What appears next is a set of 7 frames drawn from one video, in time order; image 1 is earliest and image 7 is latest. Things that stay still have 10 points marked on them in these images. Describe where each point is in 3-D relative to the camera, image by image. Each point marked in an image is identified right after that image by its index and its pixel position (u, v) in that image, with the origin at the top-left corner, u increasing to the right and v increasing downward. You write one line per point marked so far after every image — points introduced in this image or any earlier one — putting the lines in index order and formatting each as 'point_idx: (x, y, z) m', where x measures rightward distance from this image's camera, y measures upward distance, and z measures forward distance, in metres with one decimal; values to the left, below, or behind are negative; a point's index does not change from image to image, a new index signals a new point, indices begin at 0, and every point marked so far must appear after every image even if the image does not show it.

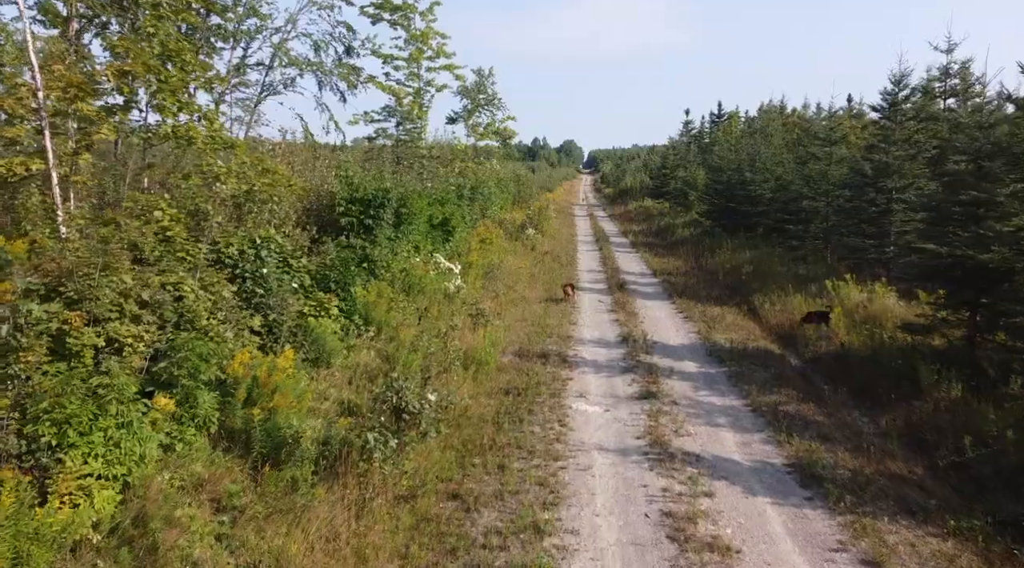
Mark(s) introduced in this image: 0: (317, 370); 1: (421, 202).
0: (-2.5, -1.1, +9.7) m
1: (-2.0, +1.8, +16.9) m
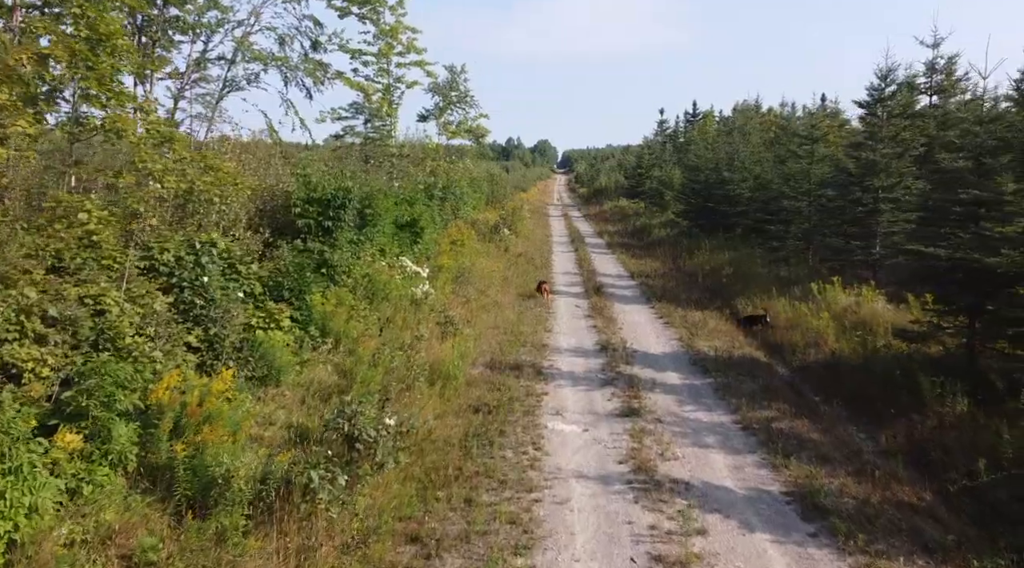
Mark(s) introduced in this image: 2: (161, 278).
0: (-2.9, -1.2, +8.8) m
1: (-2.6, +1.7, +16.0) m
2: (-3.9, +0.1, +8.4) m
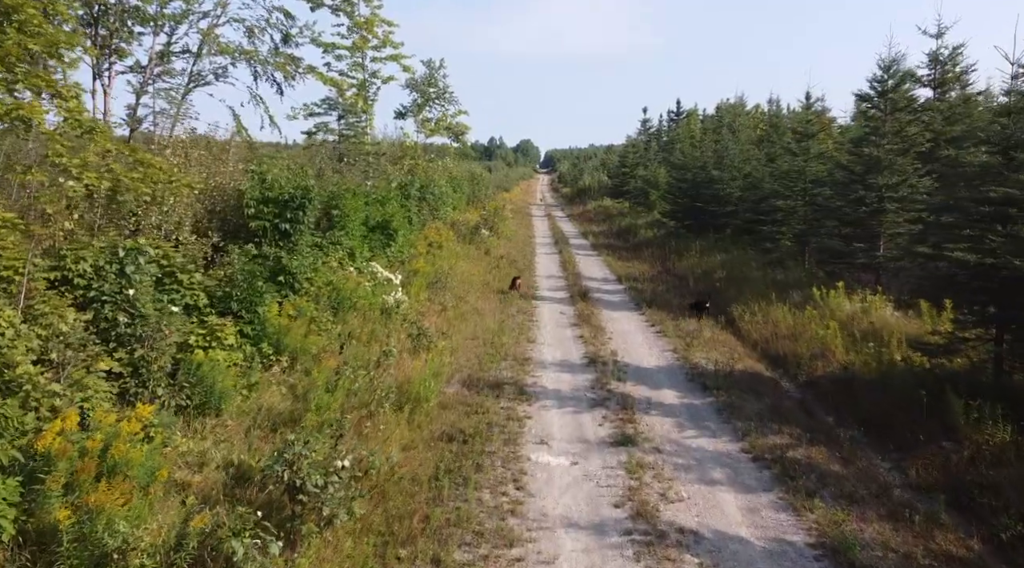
0: (-3.1, -1.4, +7.5) m
1: (-3.0, +1.6, +14.7) m
2: (-4.1, -0.1, +7.2) m
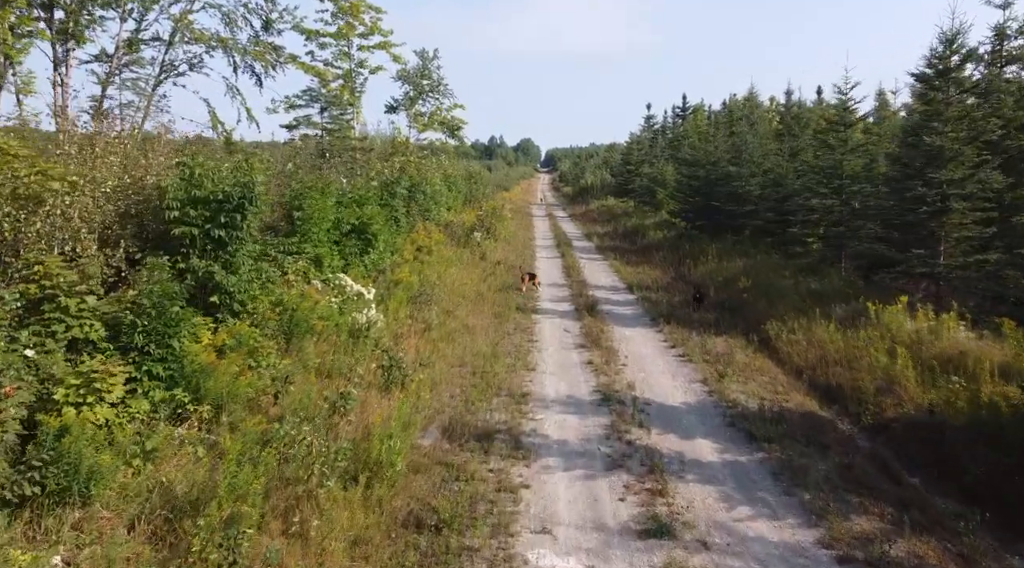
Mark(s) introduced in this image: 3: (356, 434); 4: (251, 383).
0: (-3.1, -1.6, +5.3) m
1: (-3.1, +1.3, +12.5) m
2: (-4.2, -0.3, +4.9) m
3: (-1.5, -1.5, +7.5) m
4: (-2.7, -1.0, +7.7) m
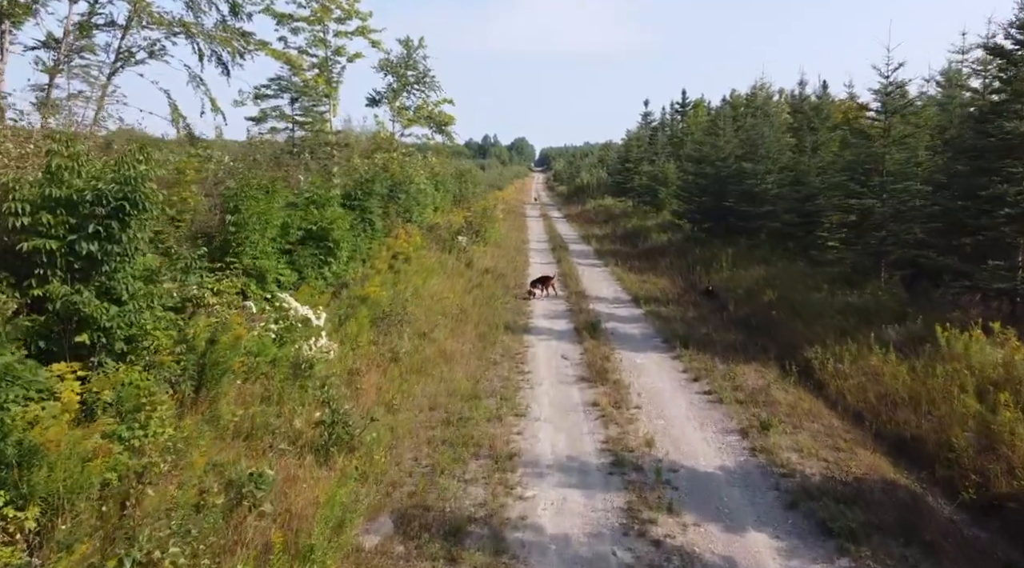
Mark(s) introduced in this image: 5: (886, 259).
0: (-3.3, -1.9, +3.0) m
1: (-3.3, +1.1, +10.2) m
2: (-4.3, -0.6, +2.6) m
3: (-1.7, -1.7, +5.1) m
4: (-2.8, -1.3, +5.4) m
5: (+7.3, +0.5, +14.7) m
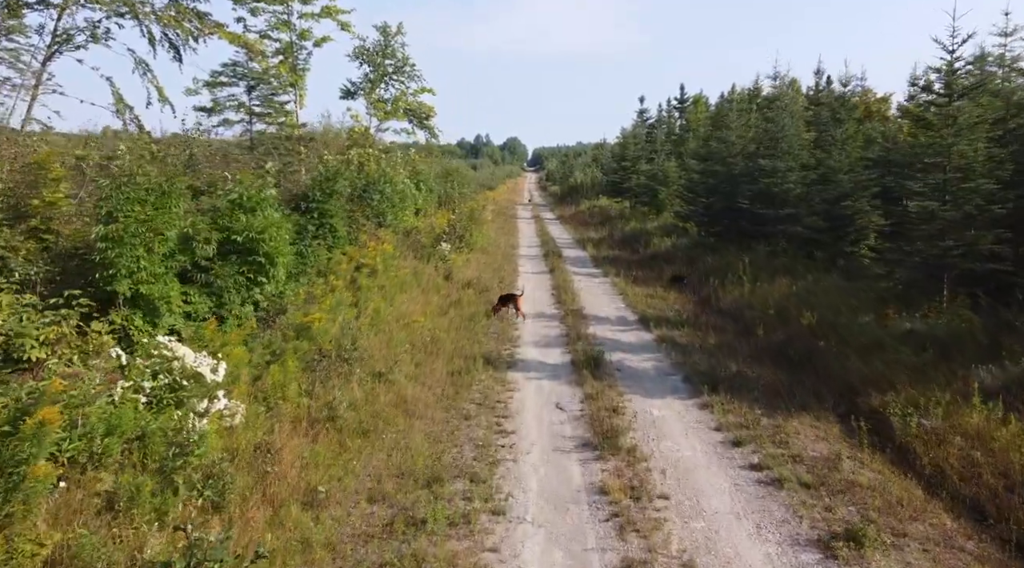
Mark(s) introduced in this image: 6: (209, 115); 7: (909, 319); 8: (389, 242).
0: (-3.4, -2.2, +0.3) m
1: (-3.5, +0.7, +7.5) m
2: (-4.5, -0.9, -0.1) m
3: (-1.8, -2.1, +2.5) m
4: (-3.0, -1.6, +2.7) m
5: (+7.0, +0.2, +12.1) m
6: (-8.0, +4.5, +19.9) m
7: (+5.9, -0.5, +11.3) m
8: (-2.9, +1.0, +18.2) m
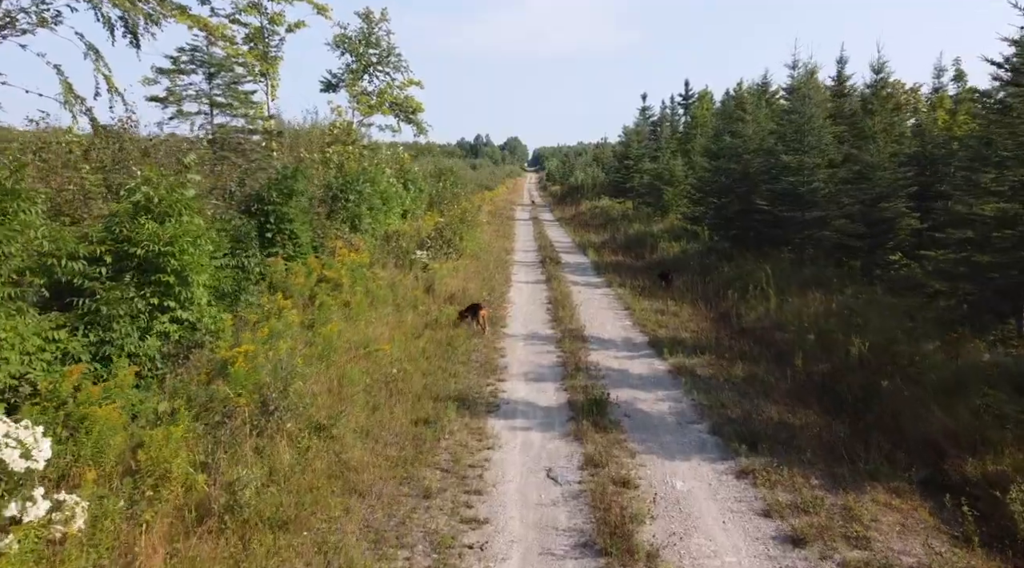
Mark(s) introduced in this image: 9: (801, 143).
0: (-3.7, -2.5, -1.9) m
1: (-3.7, +0.5, +5.3) m
2: (-4.7, -1.2, -2.3) m
3: (-2.1, -2.3, +0.3) m
4: (-3.2, -1.9, +0.5) m
5: (+6.8, -0.1, +9.9) m
6: (-8.2, +4.2, +17.7) m
7: (+5.7, -0.8, +9.1) m
8: (-3.1, +0.7, +16.0) m
9: (+6.6, +3.3, +17.2) m
